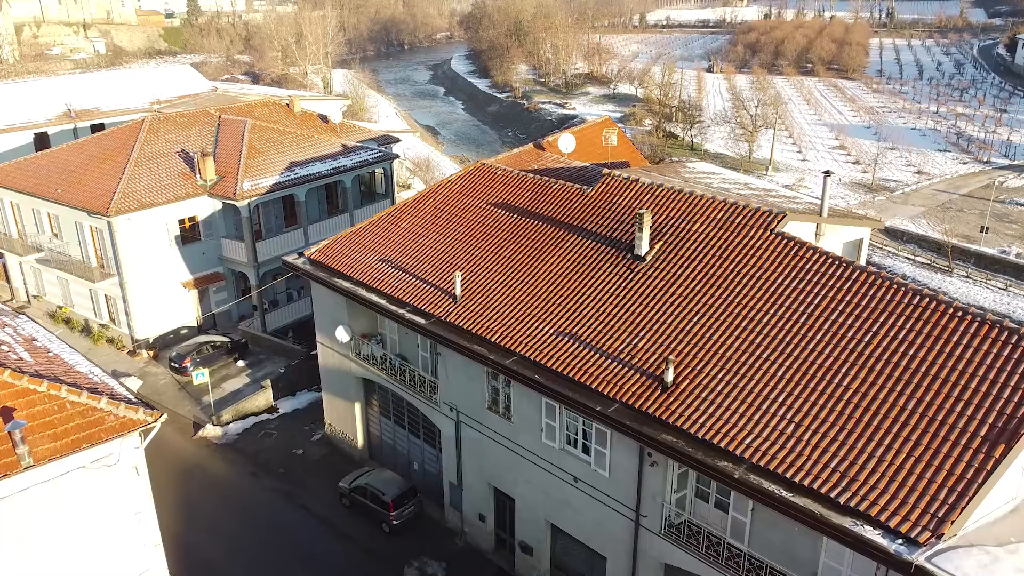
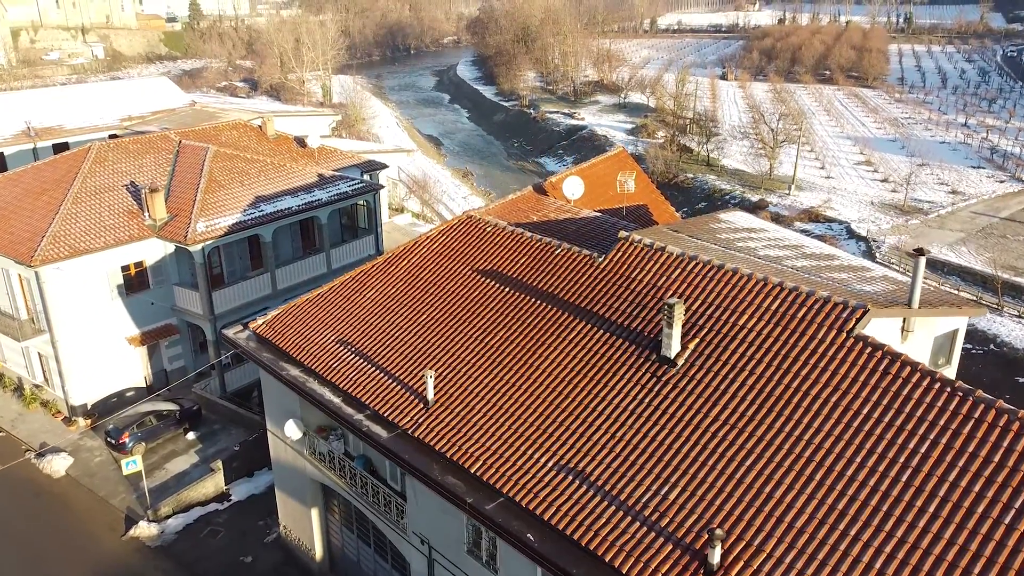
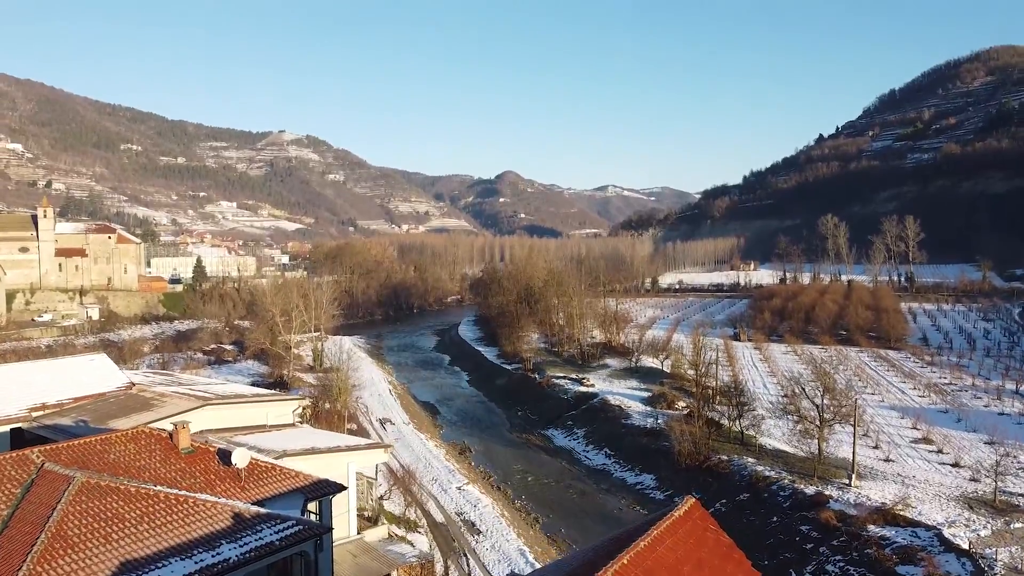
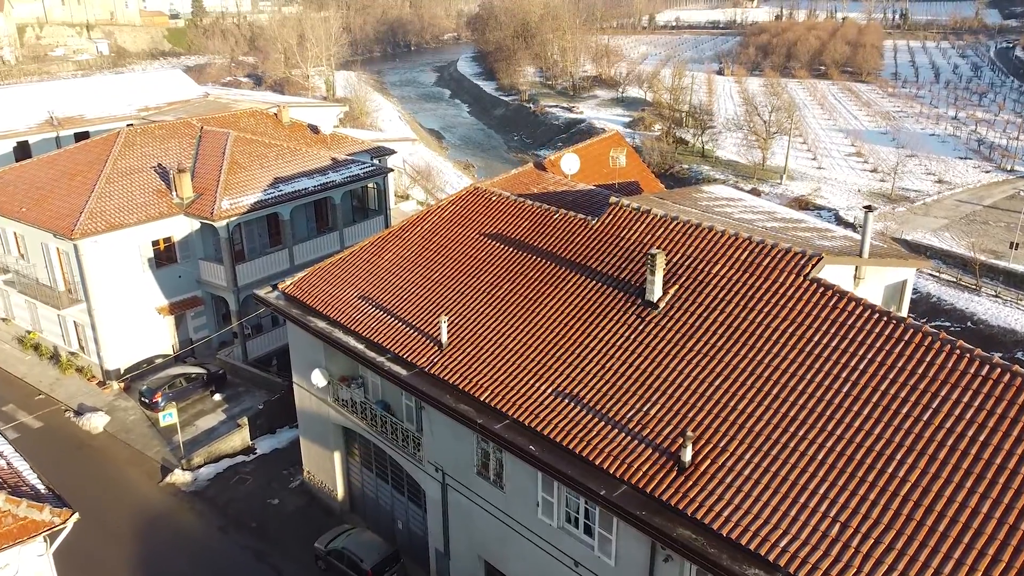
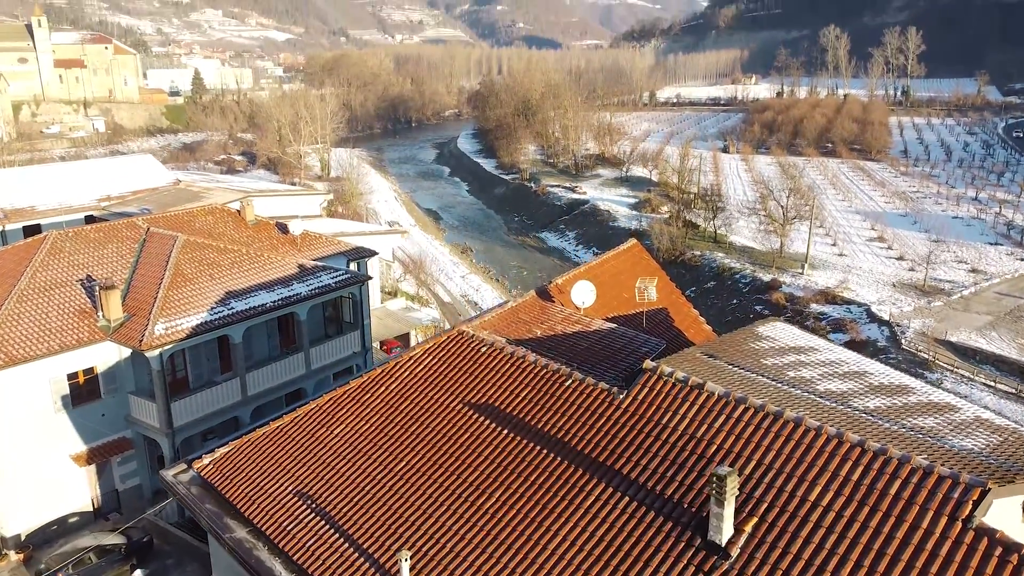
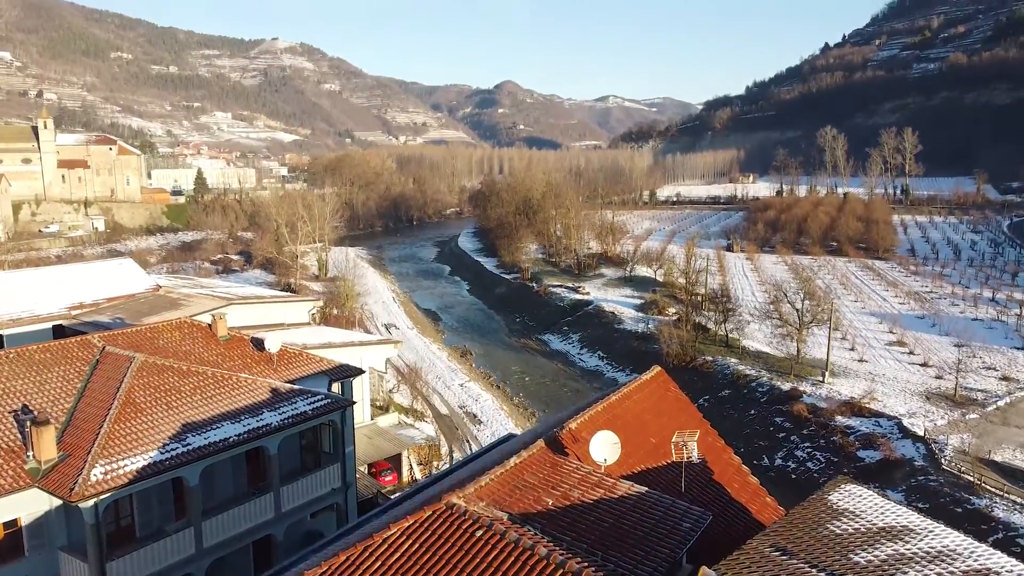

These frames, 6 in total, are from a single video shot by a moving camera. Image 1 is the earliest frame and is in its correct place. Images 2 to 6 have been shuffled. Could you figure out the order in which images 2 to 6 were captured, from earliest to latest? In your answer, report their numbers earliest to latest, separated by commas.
4, 2, 5, 6, 3
